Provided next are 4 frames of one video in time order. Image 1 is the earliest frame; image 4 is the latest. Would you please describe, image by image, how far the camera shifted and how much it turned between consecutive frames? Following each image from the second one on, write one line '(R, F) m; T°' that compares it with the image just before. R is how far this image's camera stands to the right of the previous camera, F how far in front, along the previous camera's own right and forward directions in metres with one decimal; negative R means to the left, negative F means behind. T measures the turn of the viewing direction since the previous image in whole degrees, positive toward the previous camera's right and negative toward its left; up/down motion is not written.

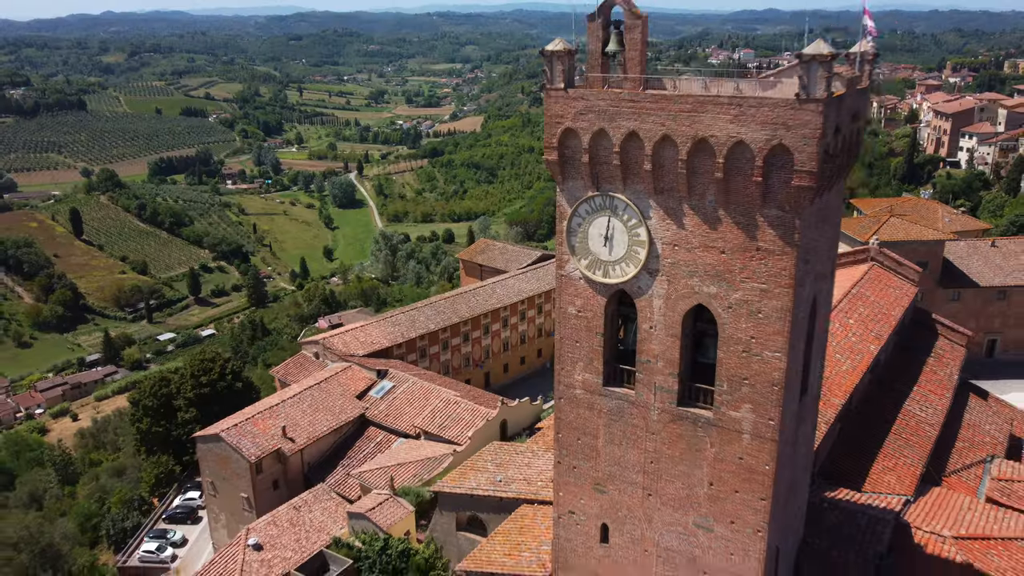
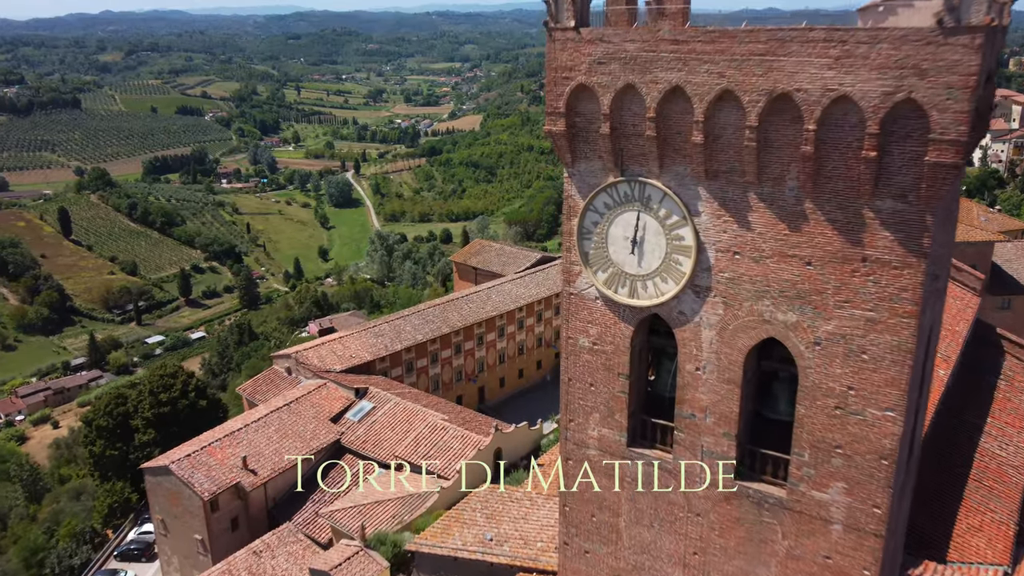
(+0.1, +3.4) m; 0°
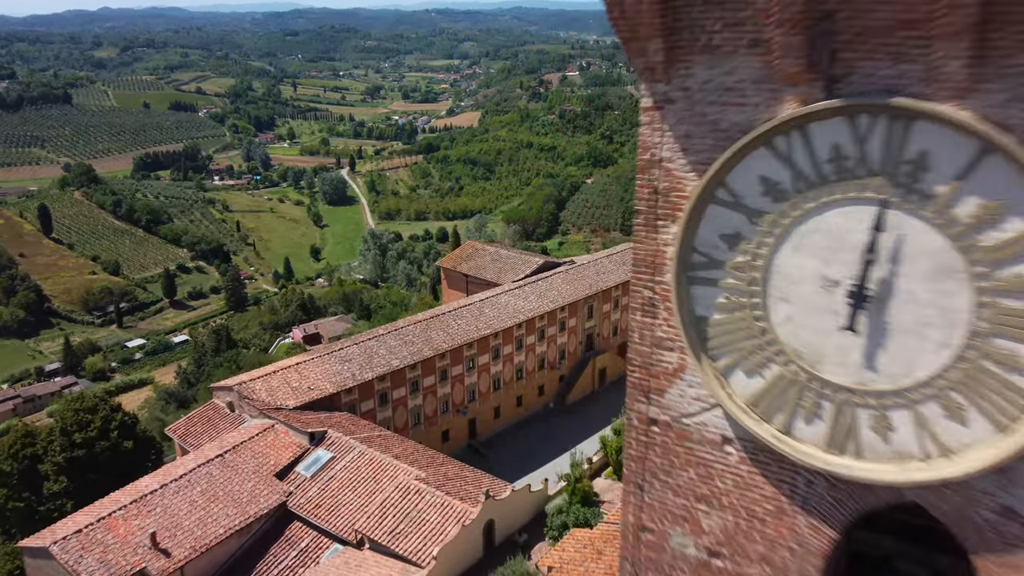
(+0.1, +5.4) m; 0°
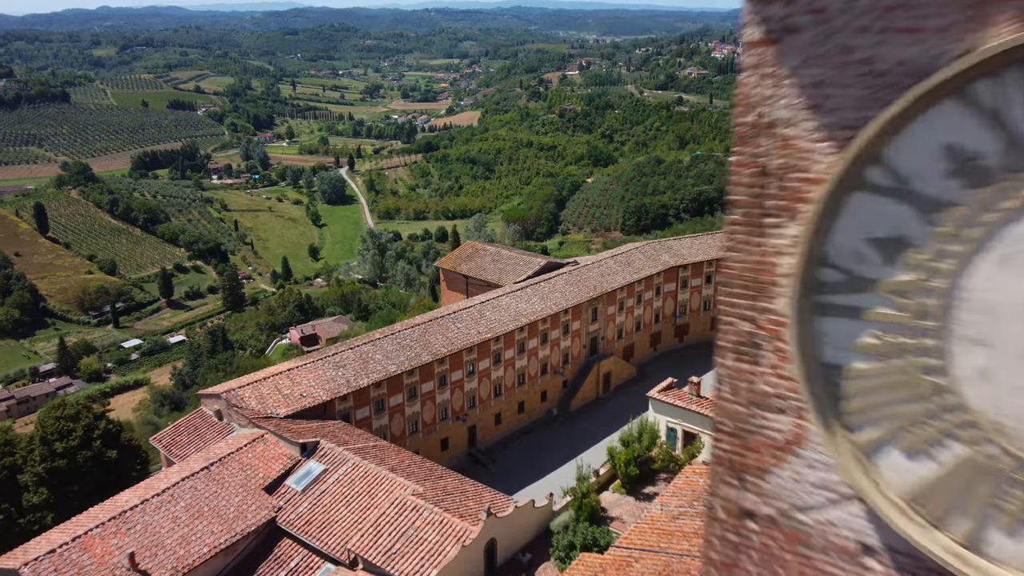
(-0.1, +1.1) m; 0°
